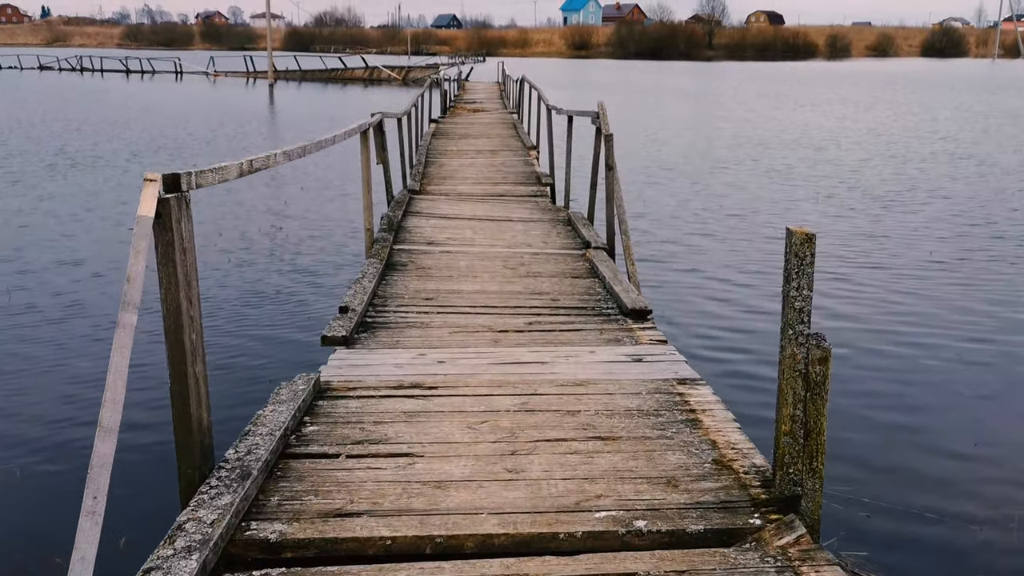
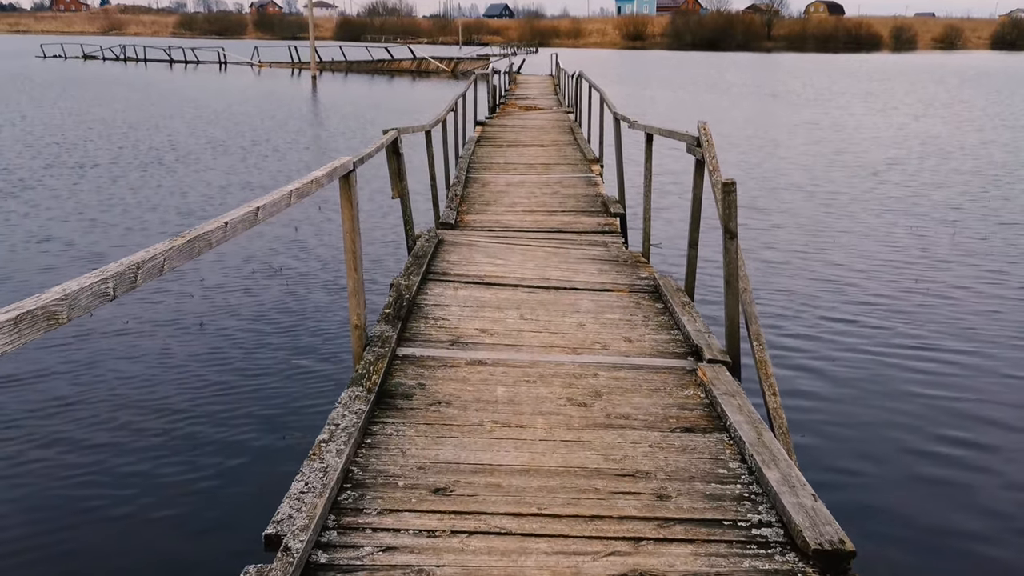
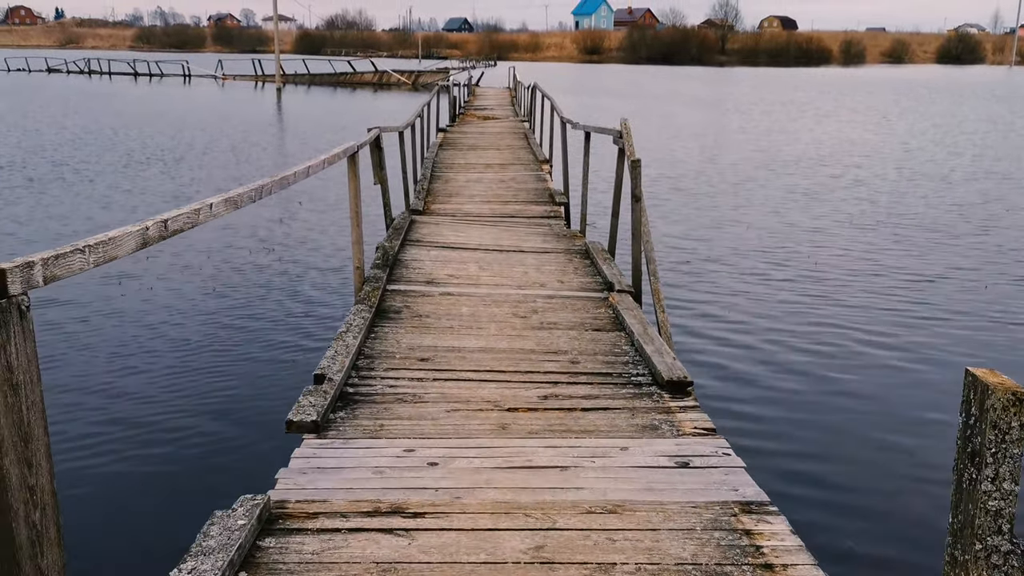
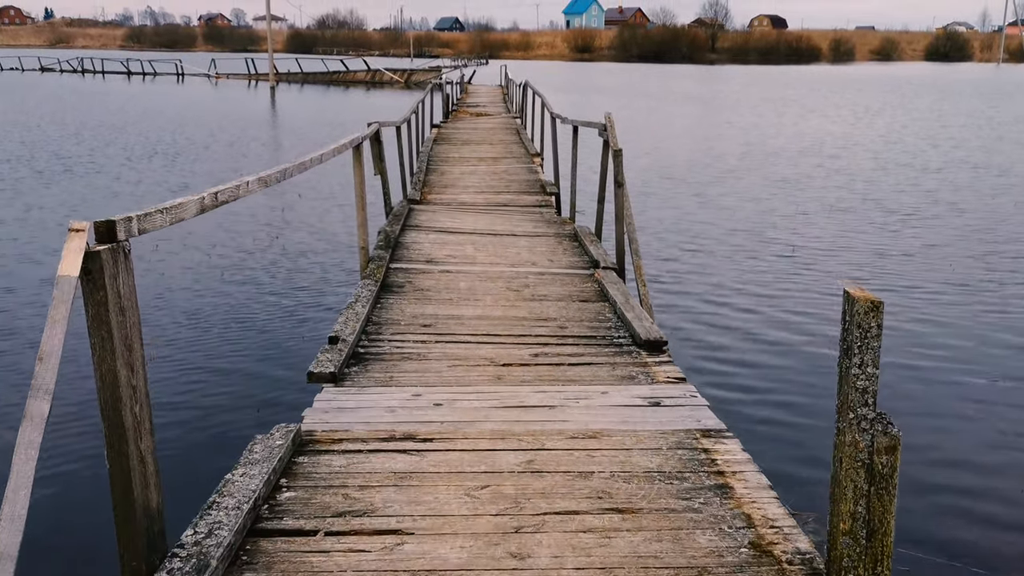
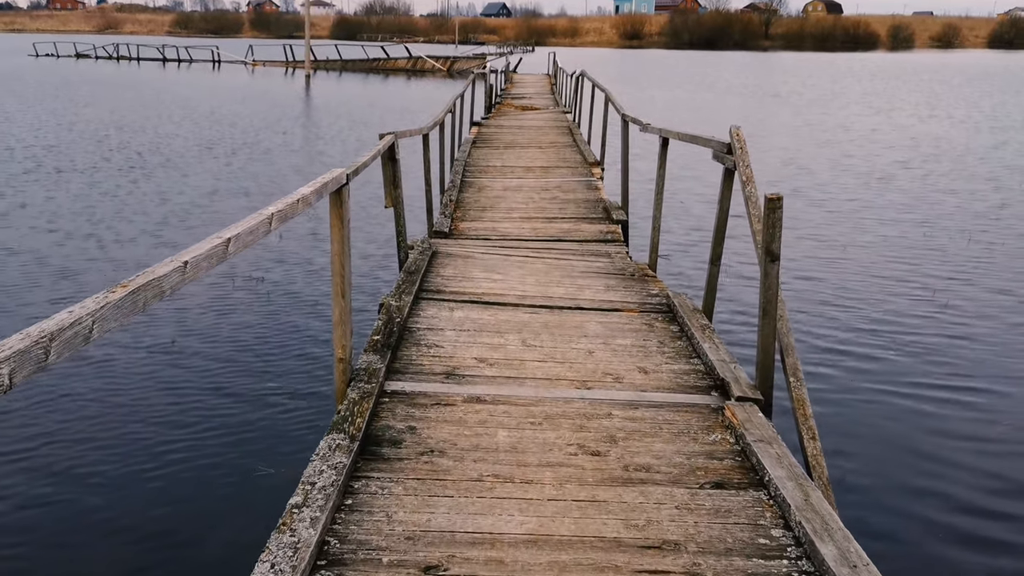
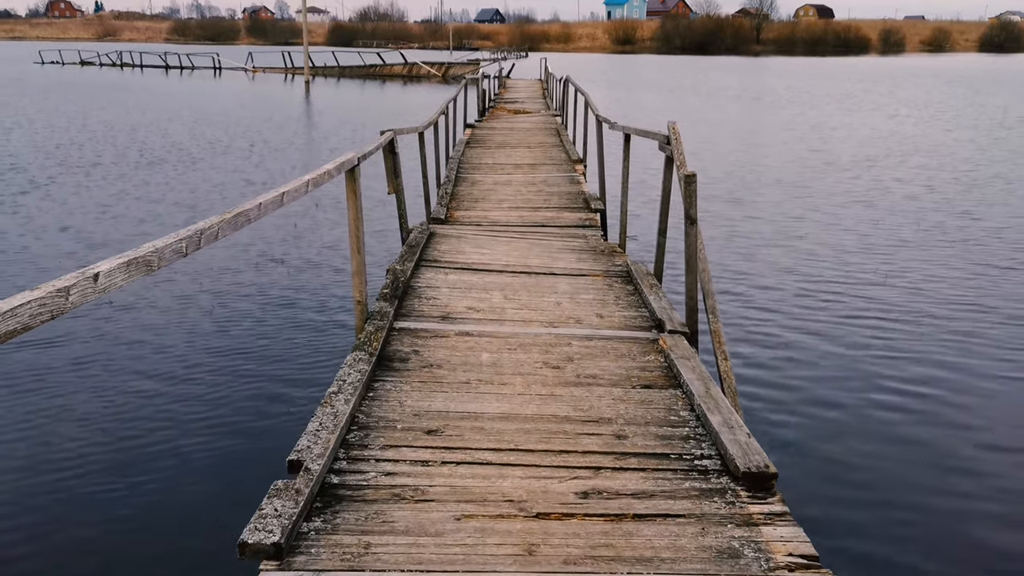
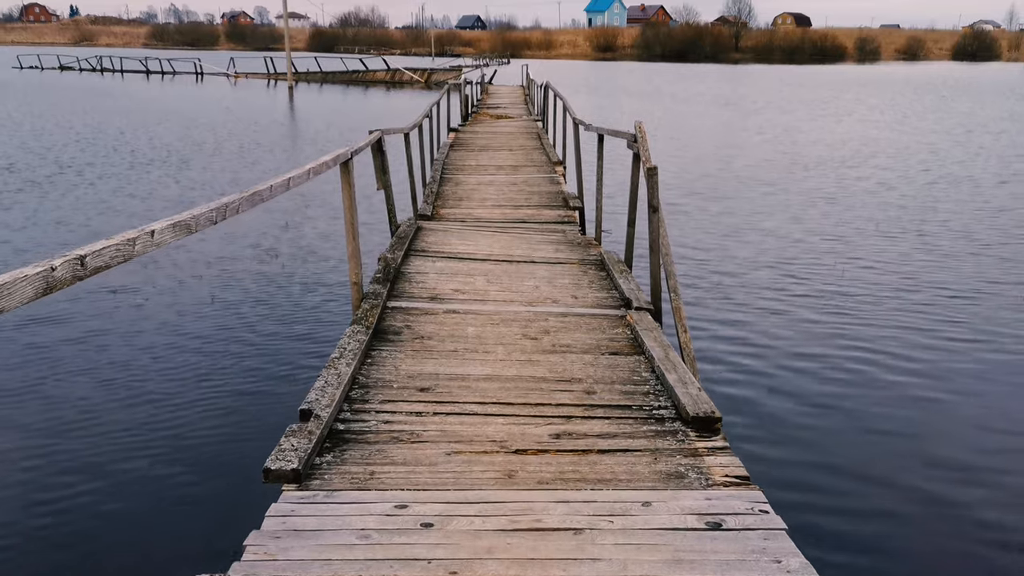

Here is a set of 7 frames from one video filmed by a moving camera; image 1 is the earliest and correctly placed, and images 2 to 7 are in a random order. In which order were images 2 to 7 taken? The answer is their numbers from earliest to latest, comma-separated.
4, 3, 7, 6, 2, 5
